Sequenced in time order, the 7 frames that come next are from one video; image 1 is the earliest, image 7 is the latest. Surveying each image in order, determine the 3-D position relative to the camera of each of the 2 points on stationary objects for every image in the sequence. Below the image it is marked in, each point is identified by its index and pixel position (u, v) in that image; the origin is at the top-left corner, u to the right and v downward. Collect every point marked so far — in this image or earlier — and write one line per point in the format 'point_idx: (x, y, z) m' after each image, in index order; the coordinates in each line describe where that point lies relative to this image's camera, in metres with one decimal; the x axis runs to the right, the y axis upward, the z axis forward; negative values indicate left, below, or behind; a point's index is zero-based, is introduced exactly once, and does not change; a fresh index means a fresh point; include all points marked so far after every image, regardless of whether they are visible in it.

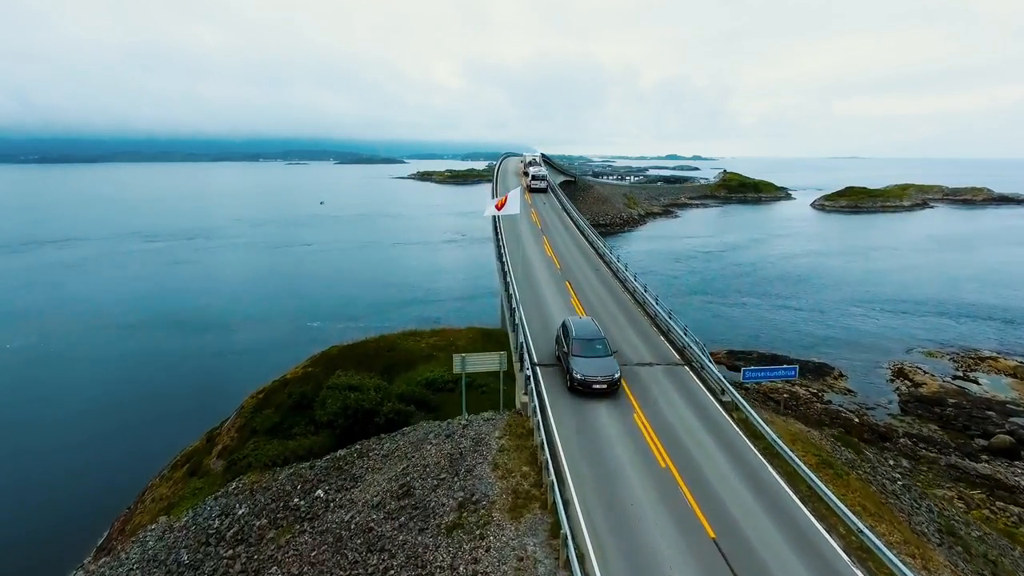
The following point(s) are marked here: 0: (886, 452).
0: (+11.0, -4.9, +16.3) m
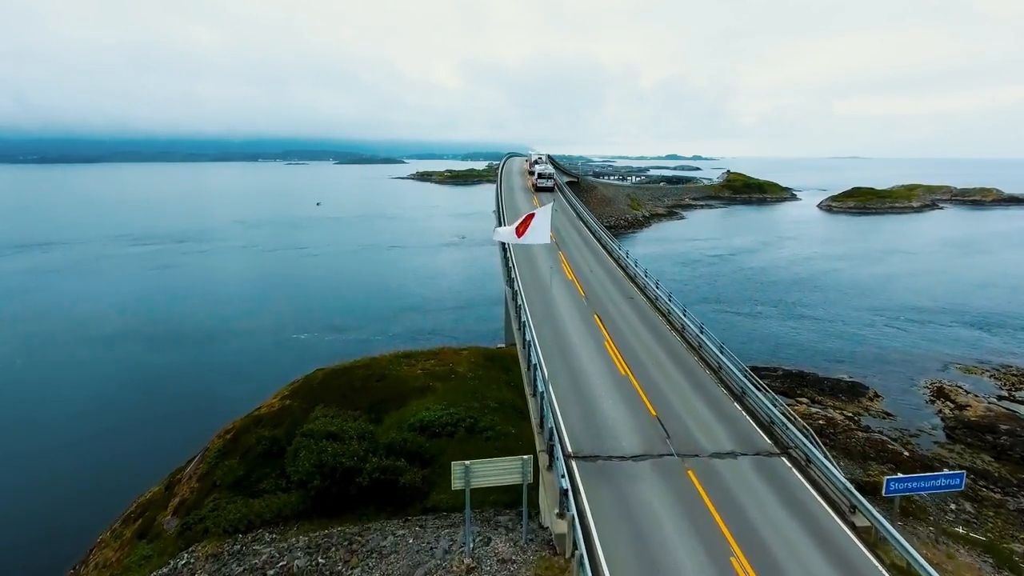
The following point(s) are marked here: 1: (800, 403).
0: (+11.1, -5.3, +14.4) m
1: (+10.3, -4.1, +19.9) m
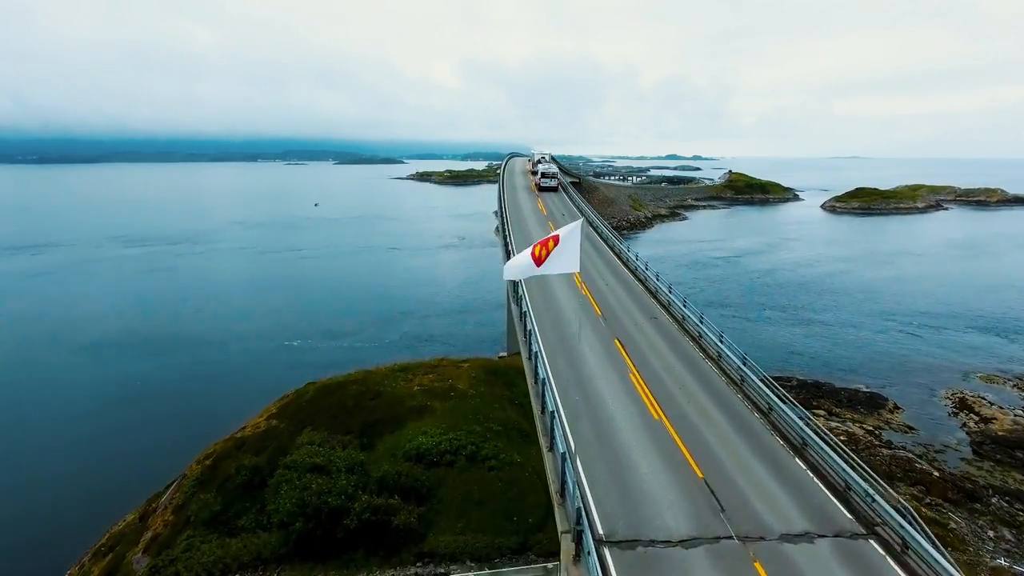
0: (+11.2, -5.6, +13.4) m
1: (+10.4, -4.3, +19.0) m
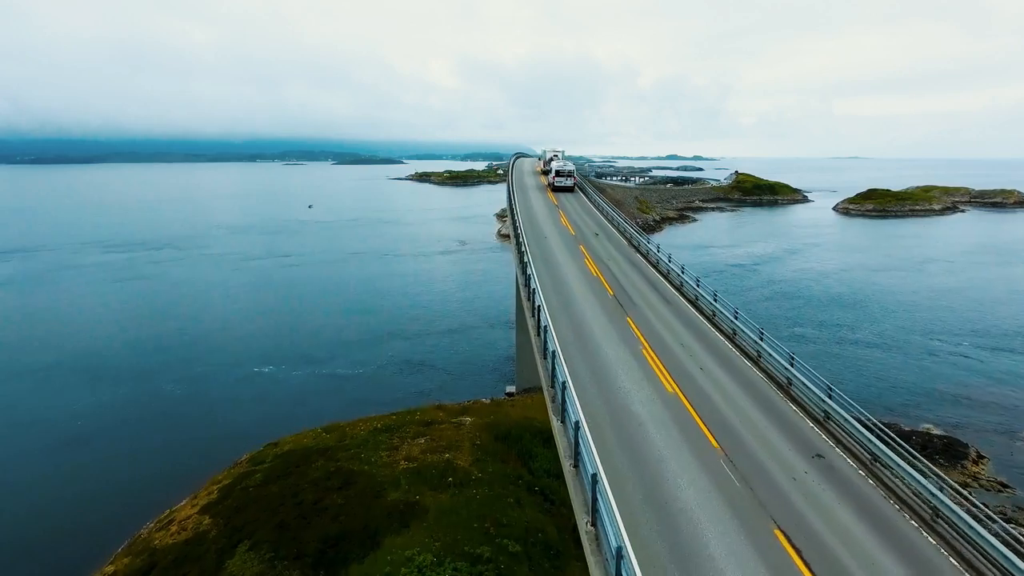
0: (+11.6, -6.3, +10.2) m
1: (+10.7, -5.1, +15.7) m
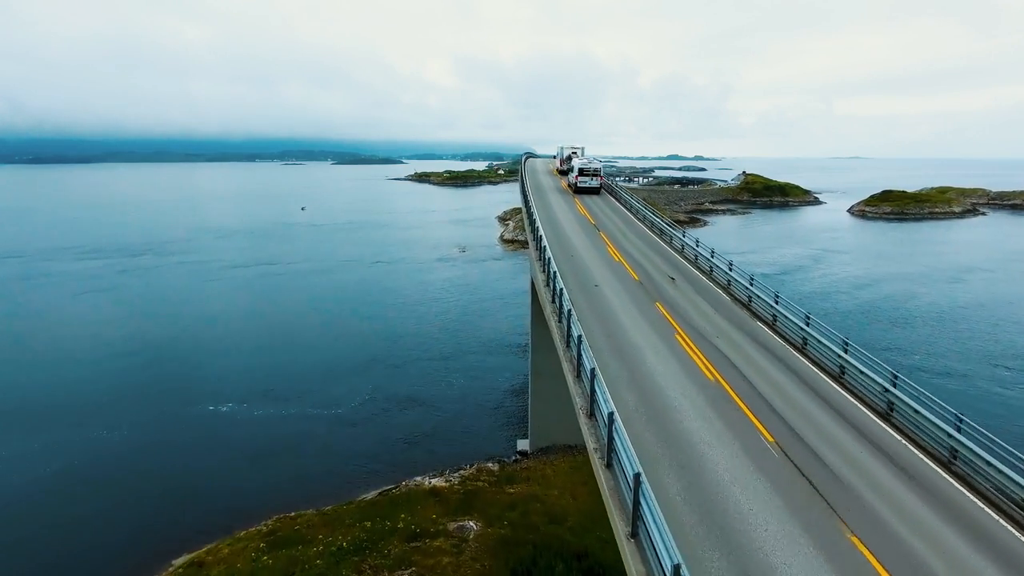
0: (+11.9, -7.2, +6.6) m
1: (+11.0, -6.0, +12.1) m
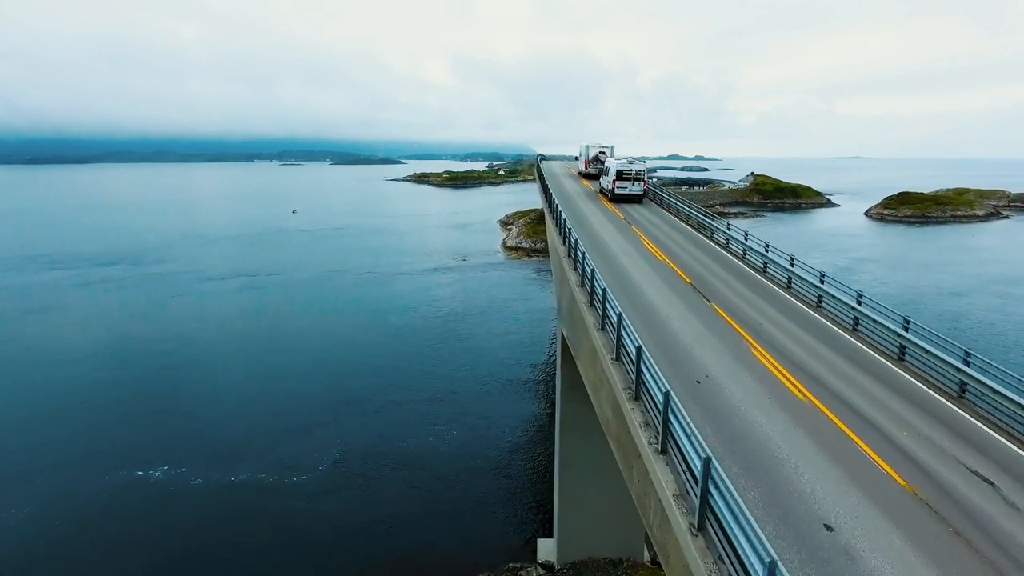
0: (+12.3, -8.2, +2.7) m
1: (+11.4, -7.0, +8.2) m
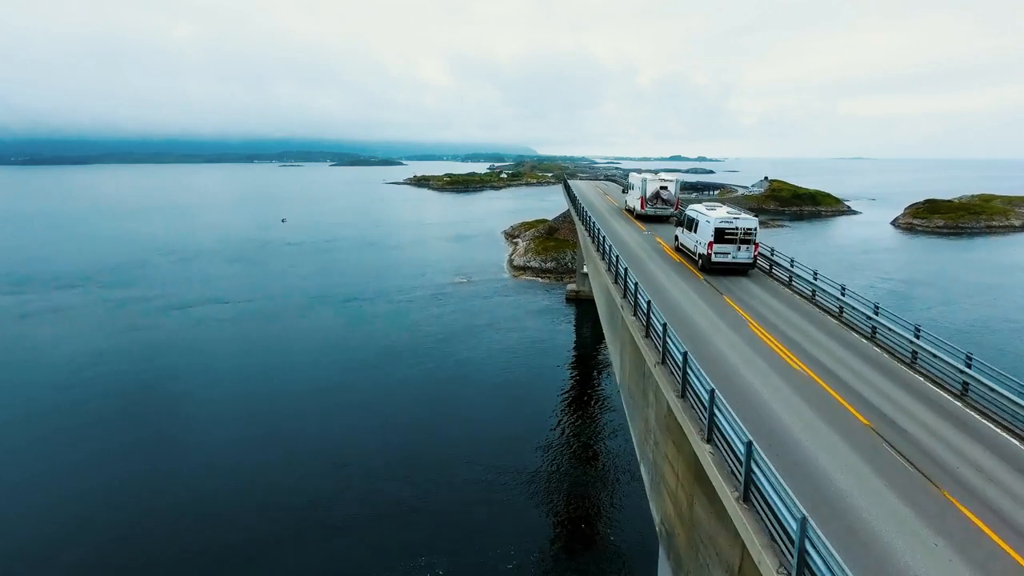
0: (+12.9, -10.2, -2.3) m
1: (+12.1, -9.0, +3.2) m
